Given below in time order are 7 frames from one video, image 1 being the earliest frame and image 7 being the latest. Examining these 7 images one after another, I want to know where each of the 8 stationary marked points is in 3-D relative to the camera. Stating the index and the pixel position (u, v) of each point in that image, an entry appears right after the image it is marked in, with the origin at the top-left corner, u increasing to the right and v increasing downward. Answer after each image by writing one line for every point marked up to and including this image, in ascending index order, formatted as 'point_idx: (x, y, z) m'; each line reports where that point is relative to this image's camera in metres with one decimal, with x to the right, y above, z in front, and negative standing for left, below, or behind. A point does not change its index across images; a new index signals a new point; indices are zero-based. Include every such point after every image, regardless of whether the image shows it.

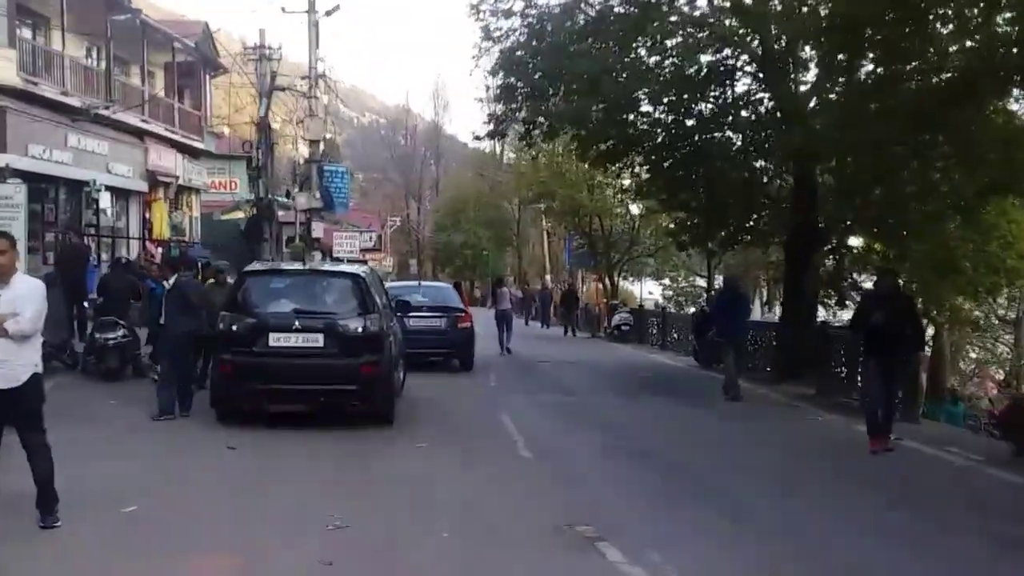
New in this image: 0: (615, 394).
0: (+1.5, -1.5, +18.1) m
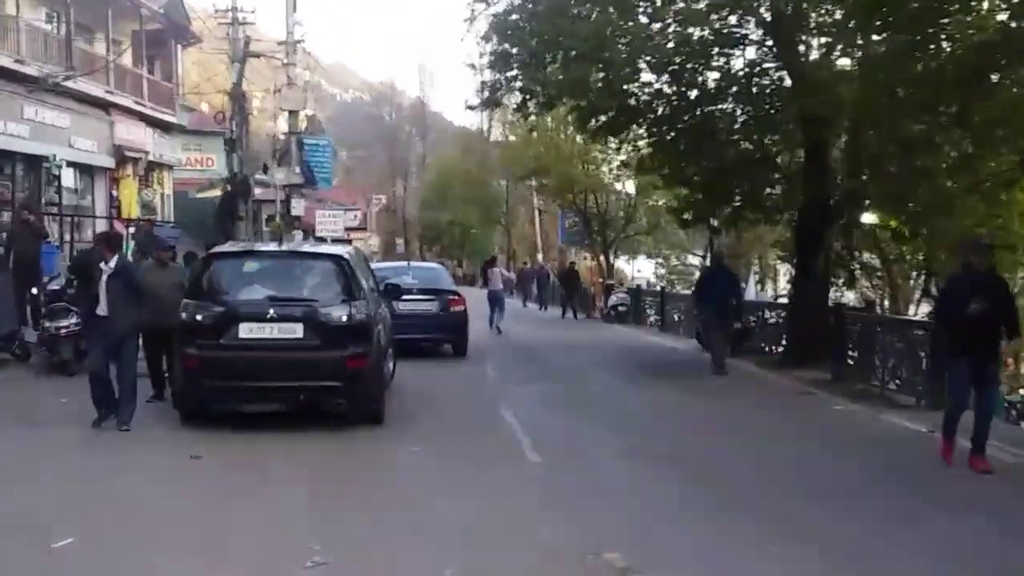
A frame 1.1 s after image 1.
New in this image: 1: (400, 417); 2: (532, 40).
0: (+1.4, -1.3, +16.8) m
1: (-1.1, -1.3, +12.2) m
2: (+0.4, +4.0, +19.8) m
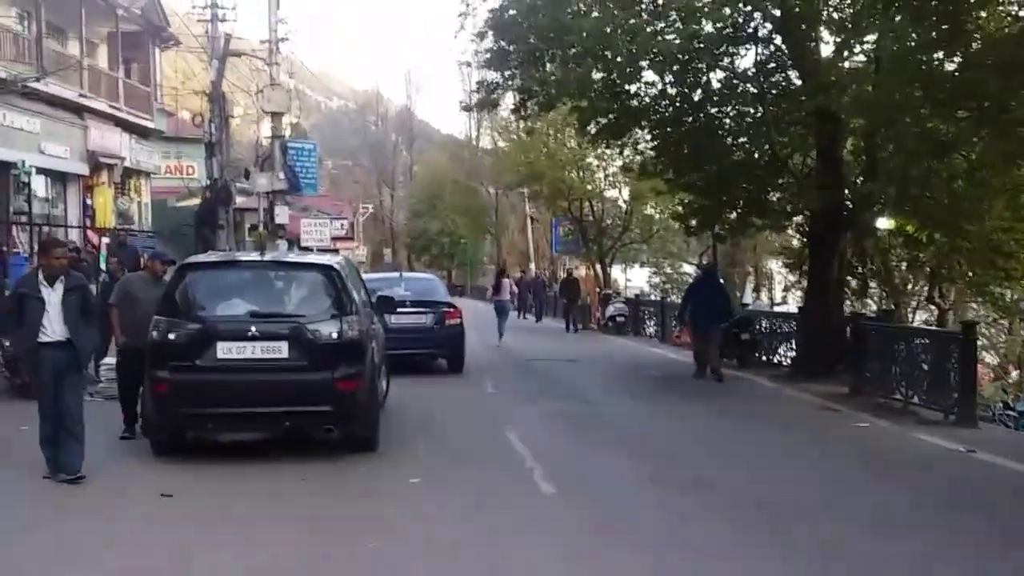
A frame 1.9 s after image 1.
0: (+1.4, -1.4, +15.8) m
1: (-1.0, -1.4, +11.2) m
2: (+0.3, +3.8, +18.8) m
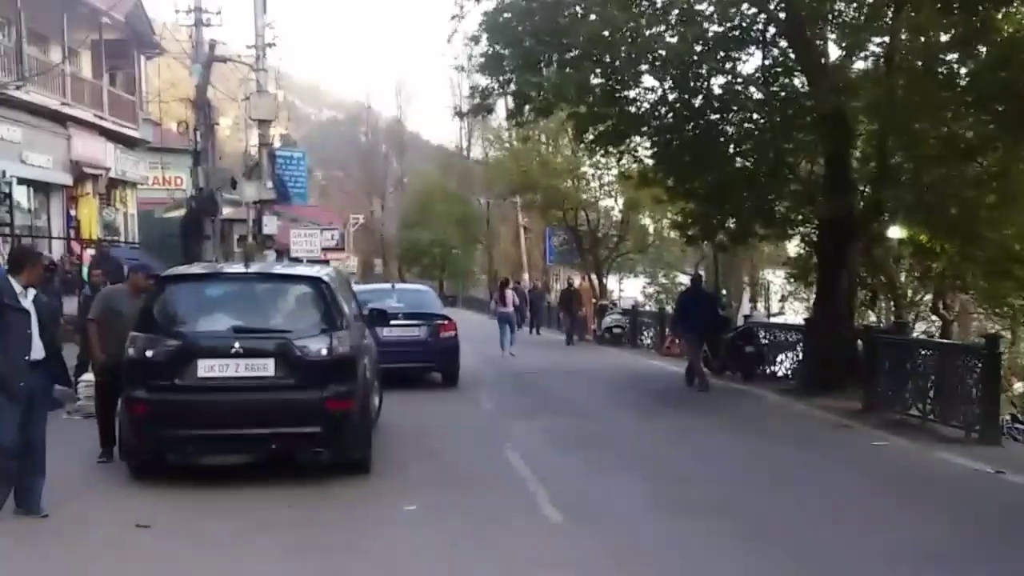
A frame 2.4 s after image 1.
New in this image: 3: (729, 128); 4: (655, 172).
0: (+1.4, -1.5, +15.2) m
1: (-1.0, -1.5, +10.6) m
2: (+0.2, +3.7, +18.3) m
3: (+3.1, +2.3, +17.7) m
4: (+2.2, +1.8, +19.3) m
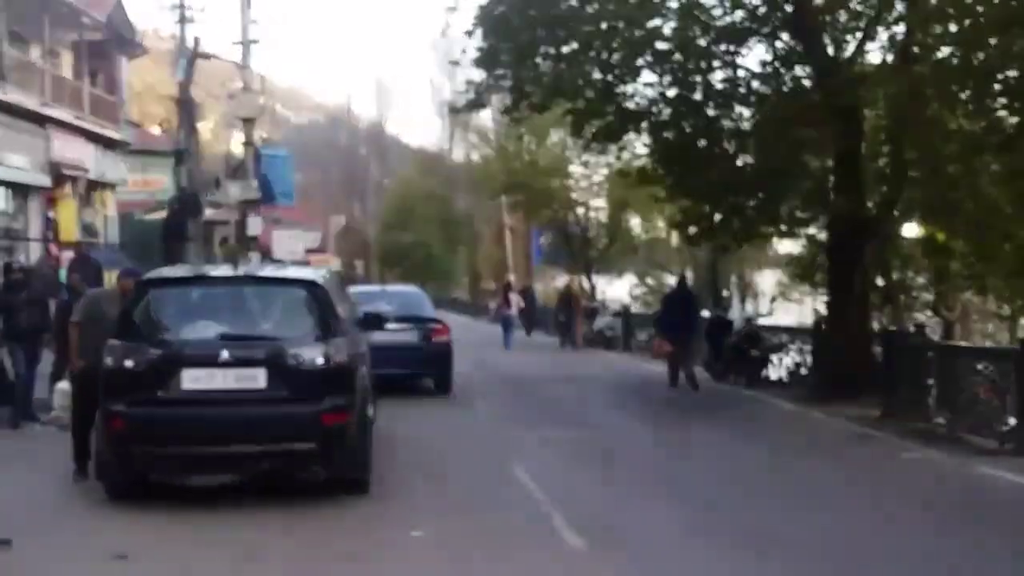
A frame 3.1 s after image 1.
0: (+1.4, -1.5, +14.5) m
1: (-1.0, -1.5, +9.8) m
2: (+0.2, +3.6, +17.6) m
3: (+3.0, +2.3, +17.1) m
4: (+2.1, +1.8, +18.6) m
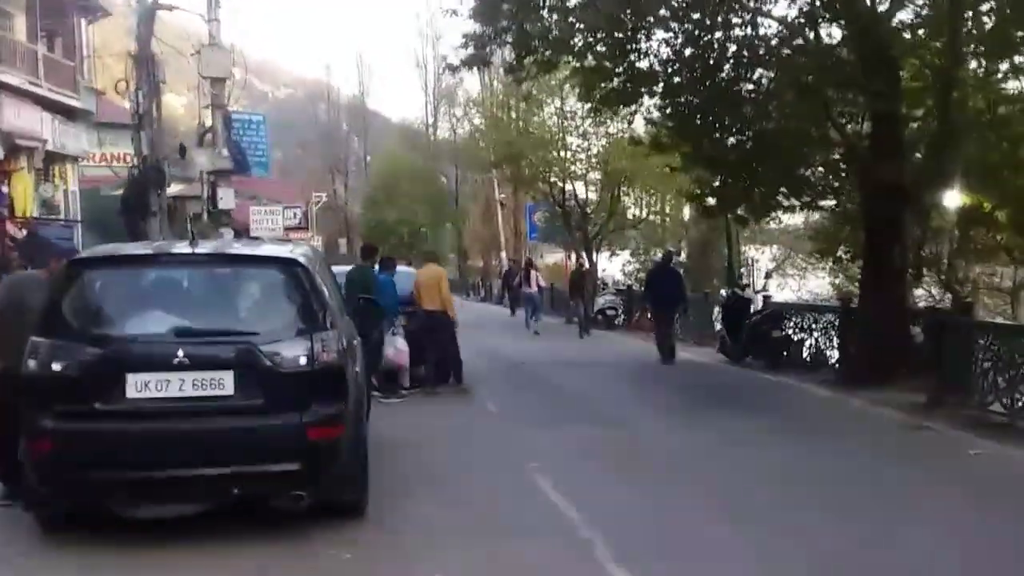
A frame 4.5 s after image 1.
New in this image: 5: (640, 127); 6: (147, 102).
0: (+1.5, -1.3, +12.9) m
1: (-0.8, -1.4, +8.2) m
2: (+0.2, +3.9, +15.9) m
3: (+3.0, +2.6, +15.4) m
4: (+2.1, +2.1, +17.0) m
5: (+1.9, +2.4, +18.7) m
6: (-5.6, +2.9, +19.4) m
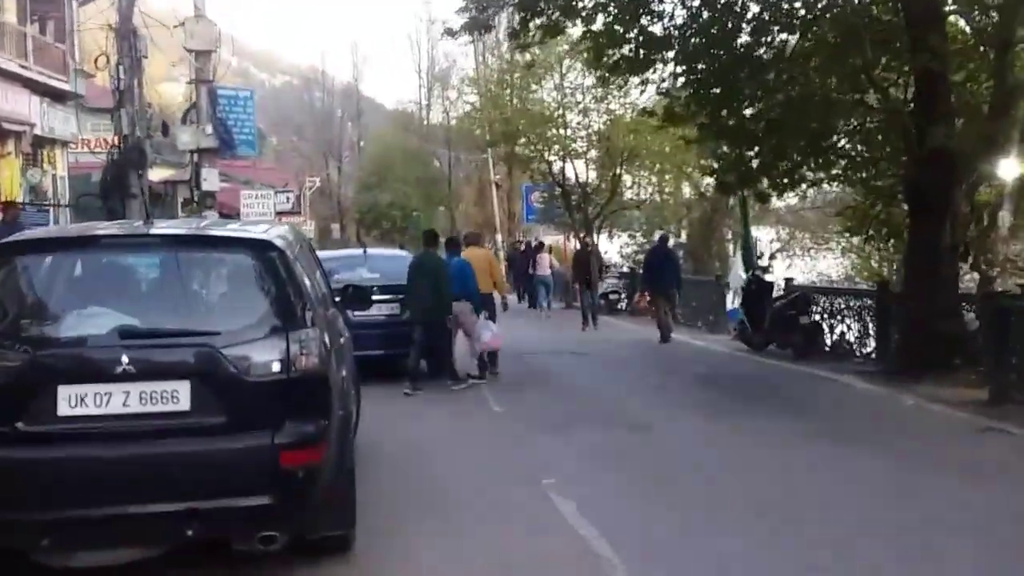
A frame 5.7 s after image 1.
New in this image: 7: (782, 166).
0: (+1.6, -1.2, +11.7) m
1: (-0.7, -1.3, +7.0) m
2: (+0.2, +4.1, +14.6) m
3: (+3.1, +2.8, +14.2) m
4: (+2.2, +2.3, +15.7) m
5: (+1.9, +2.6, +17.5) m
6: (-5.6, +3.1, +18.1) m
7: (+3.5, +1.6, +15.9) m
